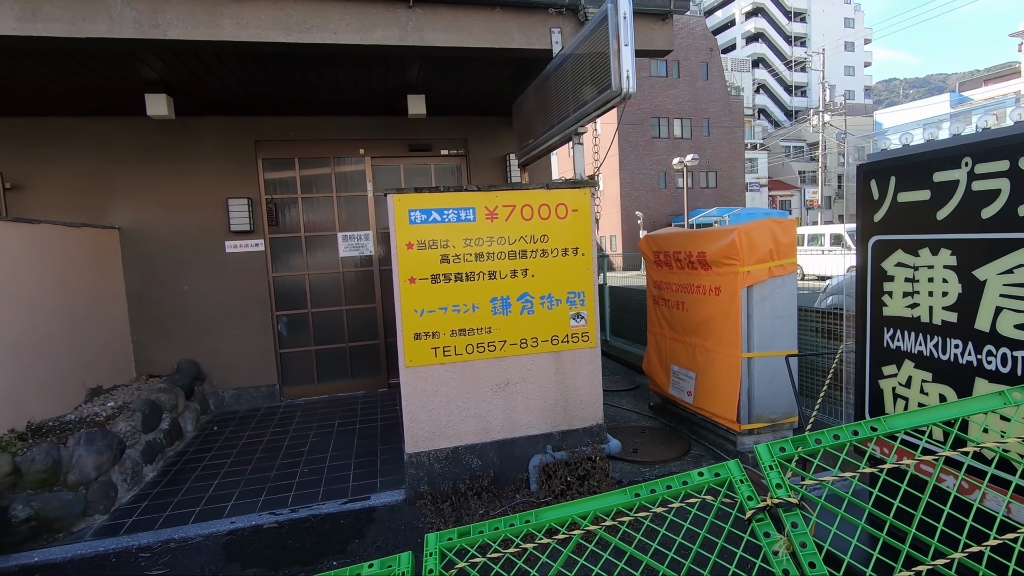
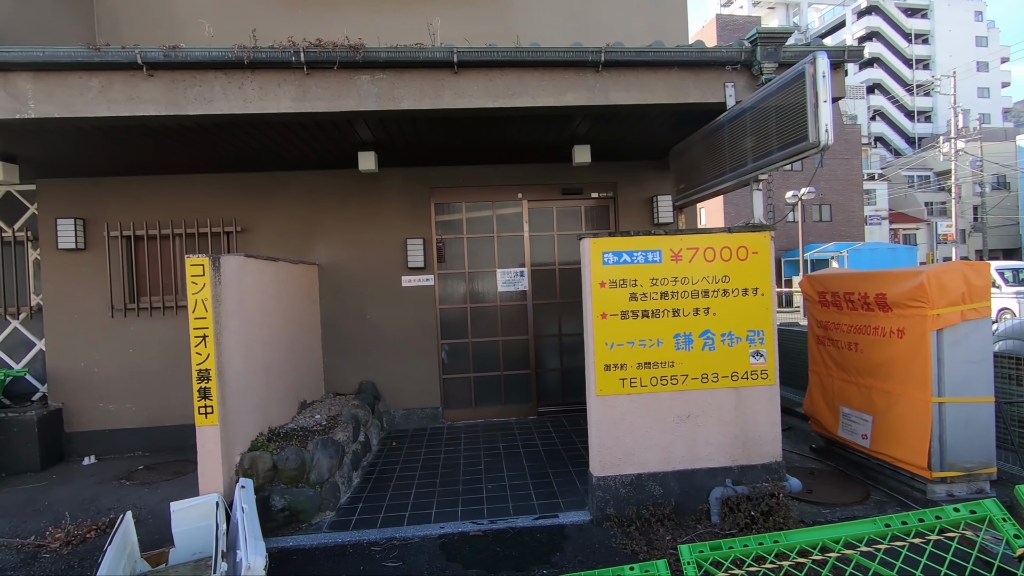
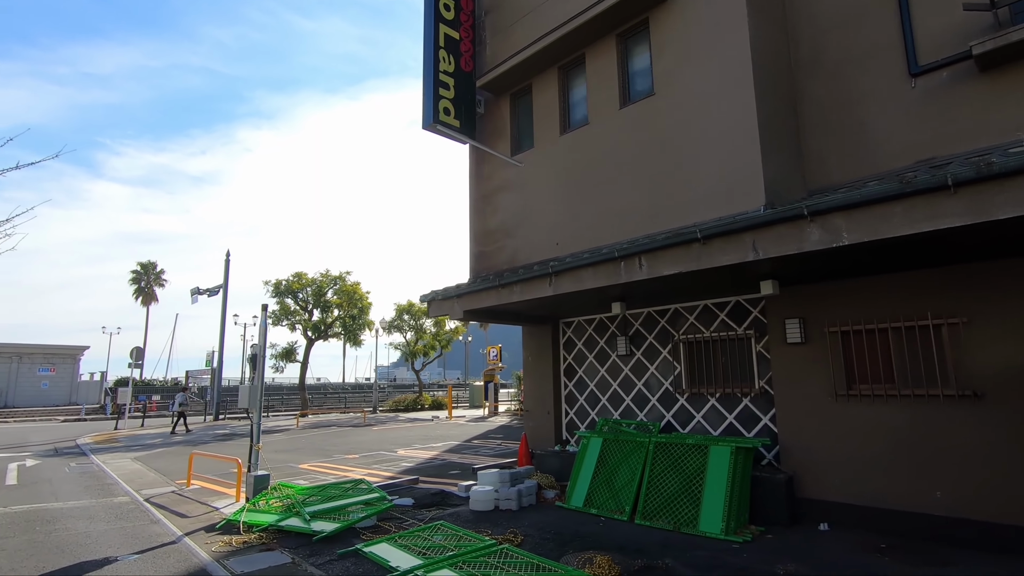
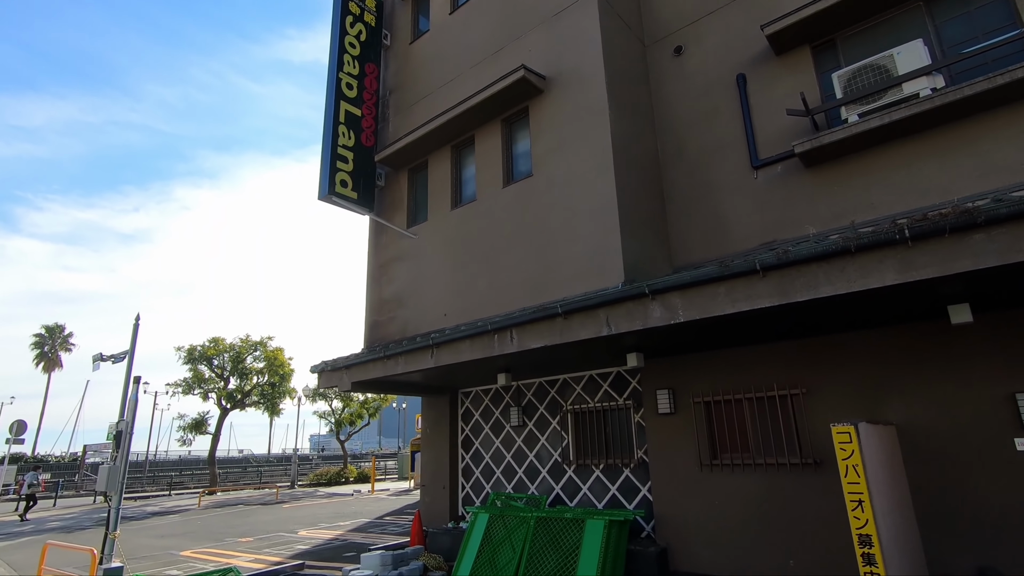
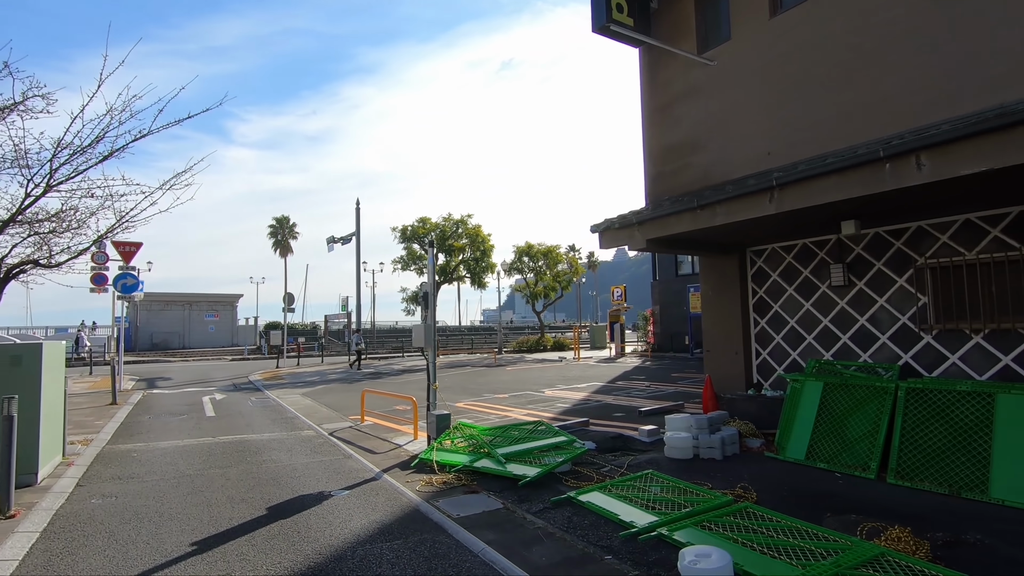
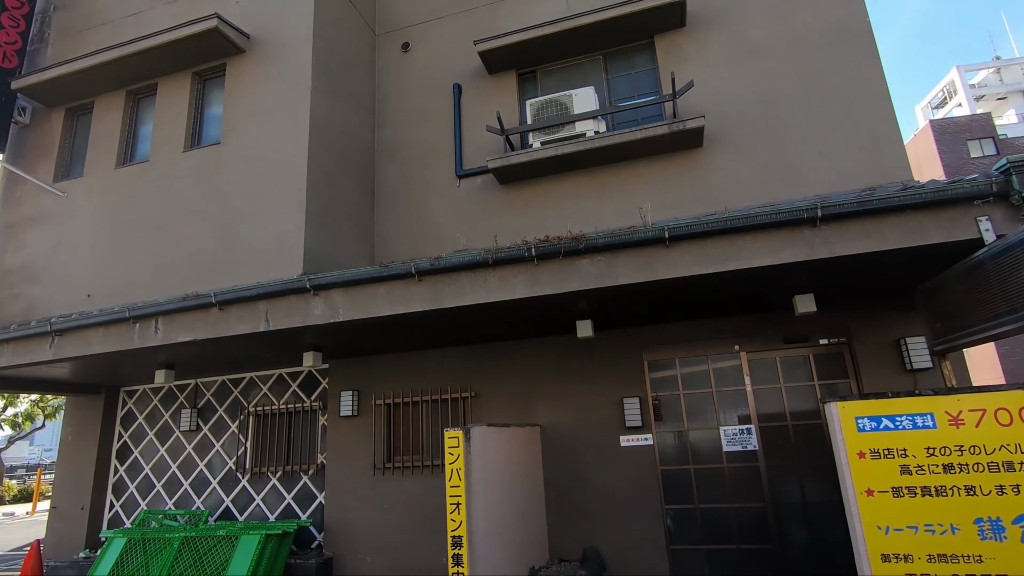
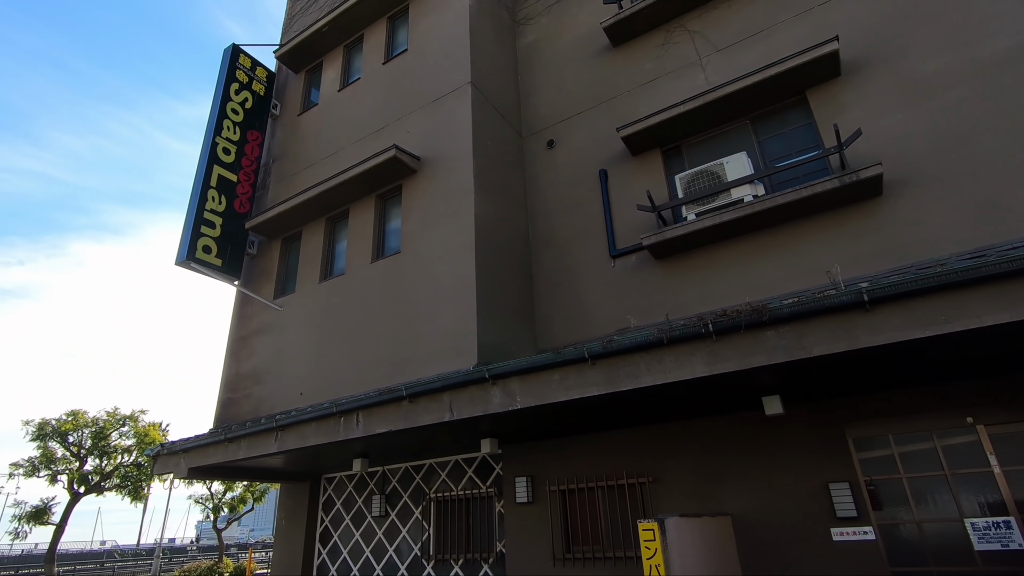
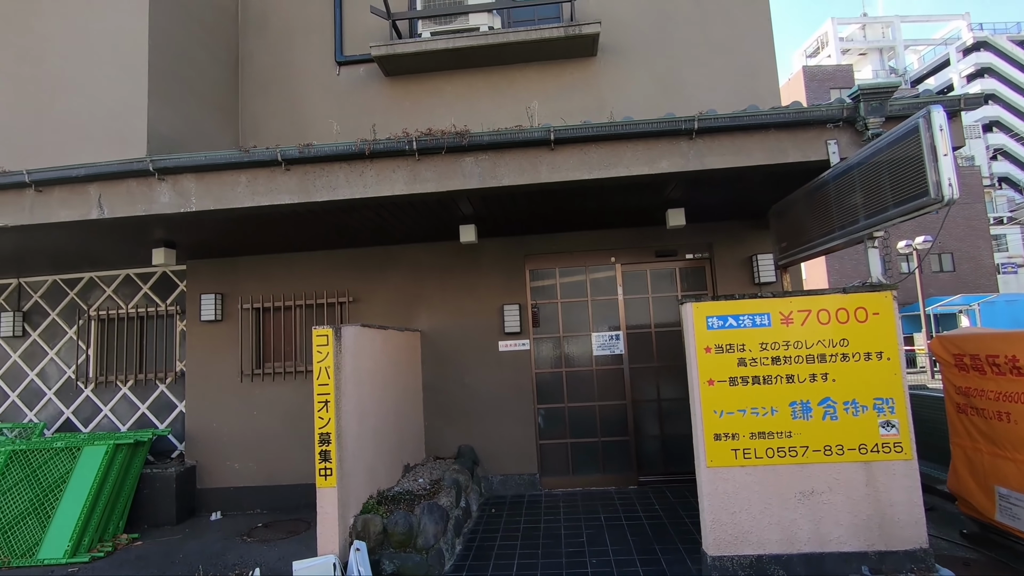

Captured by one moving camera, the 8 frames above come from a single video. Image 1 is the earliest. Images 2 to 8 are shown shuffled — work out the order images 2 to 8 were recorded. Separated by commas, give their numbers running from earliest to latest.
2, 8, 6, 7, 4, 3, 5
